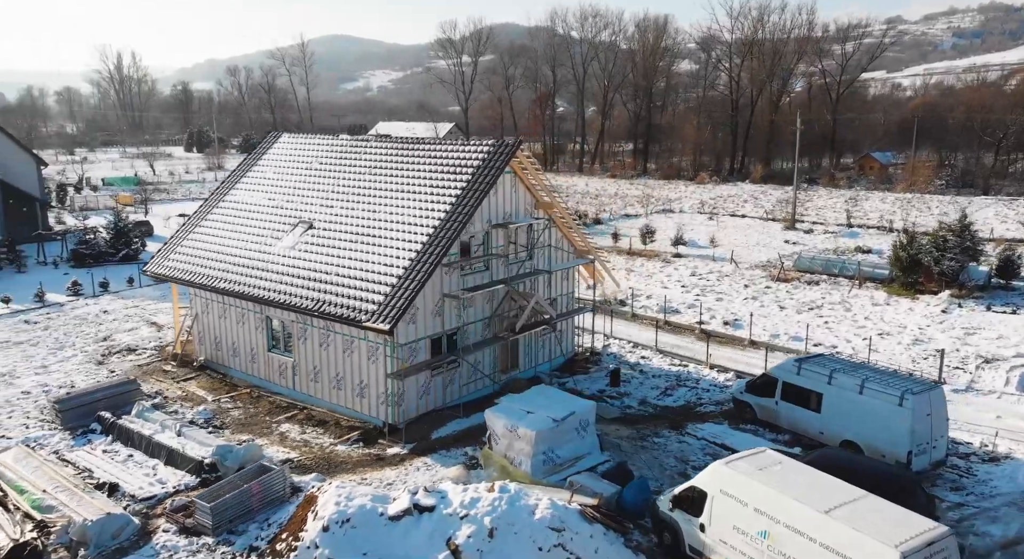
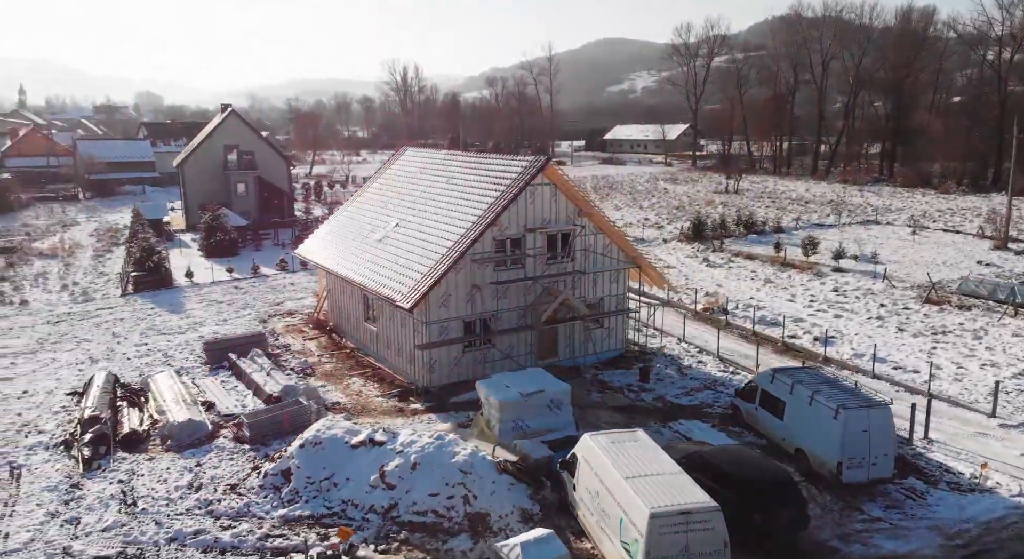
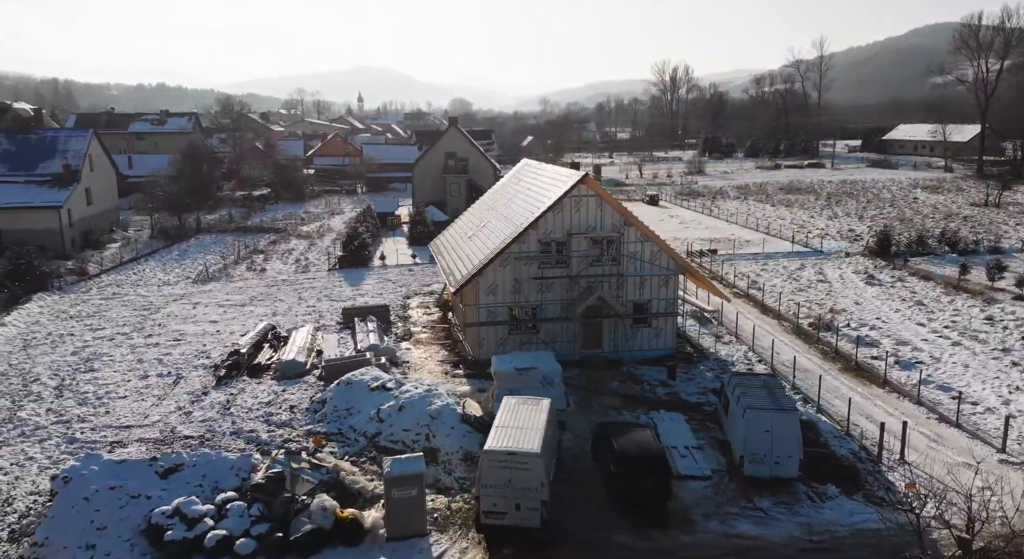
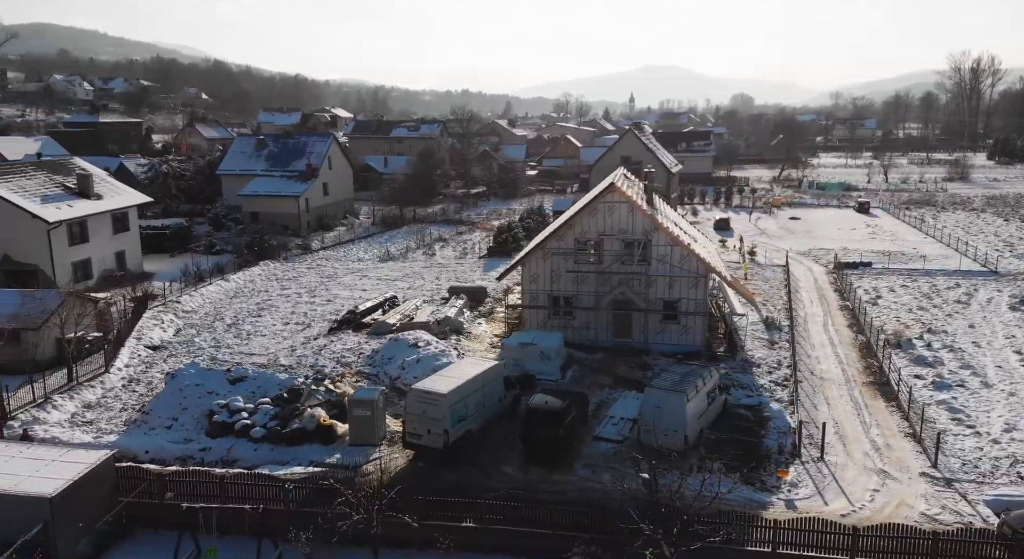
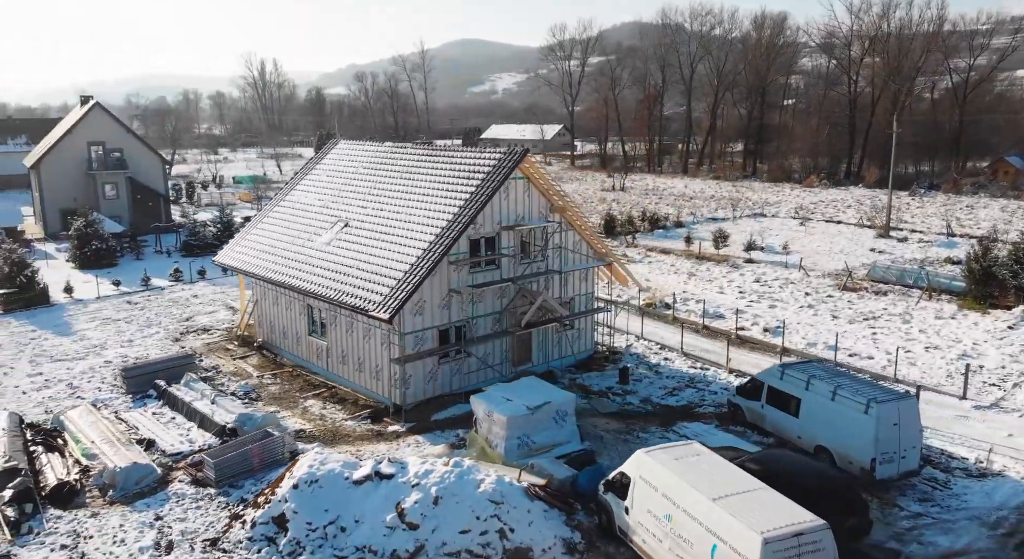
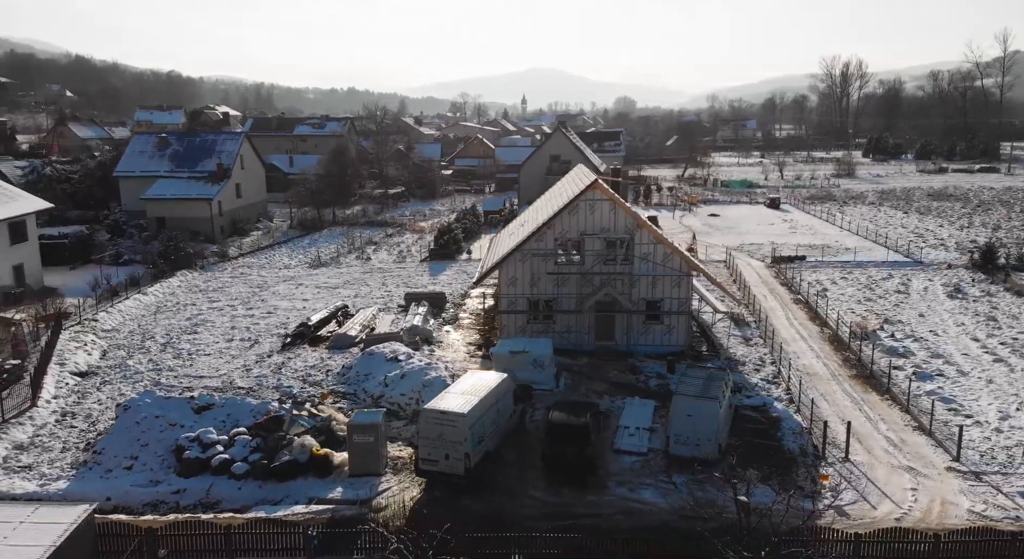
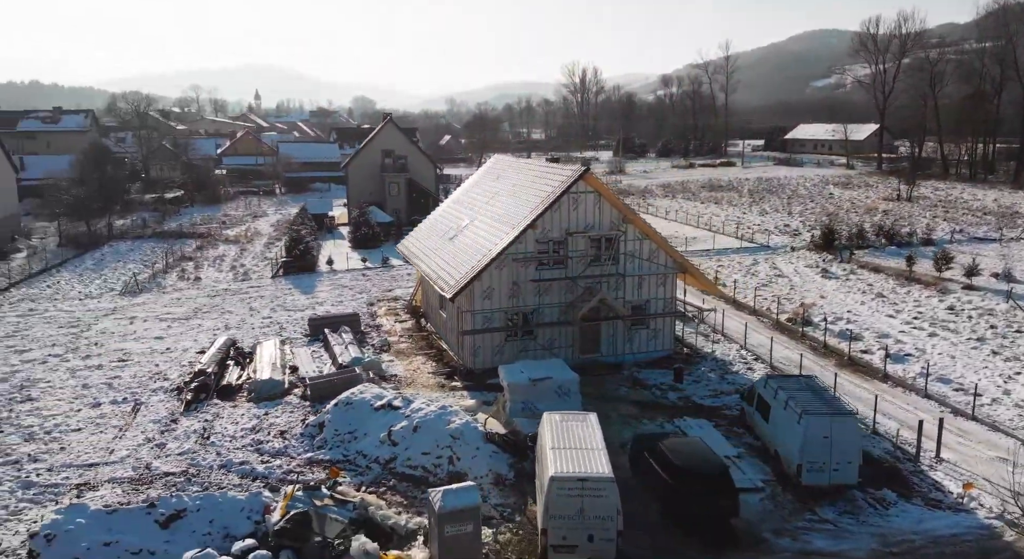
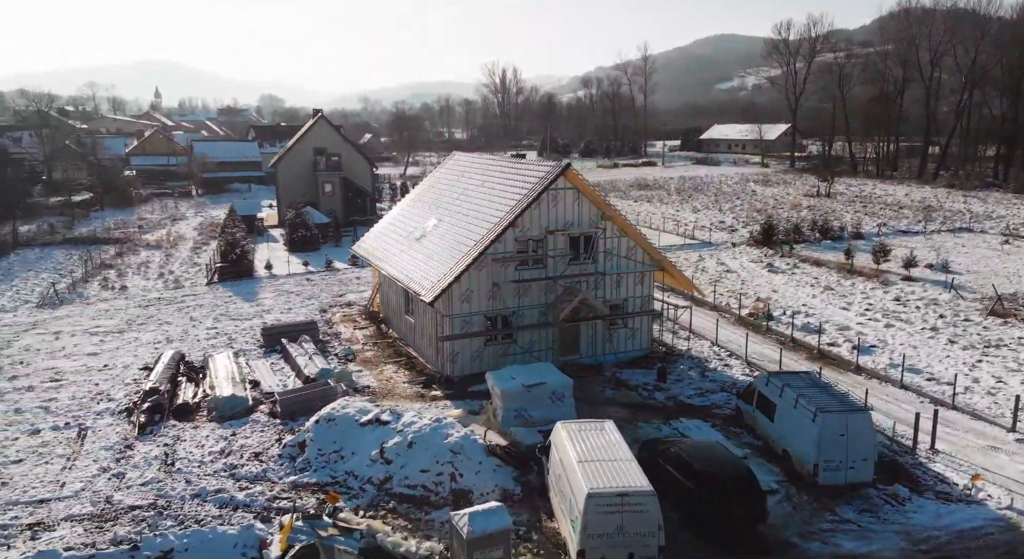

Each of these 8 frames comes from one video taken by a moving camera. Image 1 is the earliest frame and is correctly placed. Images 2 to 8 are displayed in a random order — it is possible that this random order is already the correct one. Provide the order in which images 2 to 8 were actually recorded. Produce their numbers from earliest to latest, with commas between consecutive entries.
5, 2, 8, 7, 3, 6, 4
